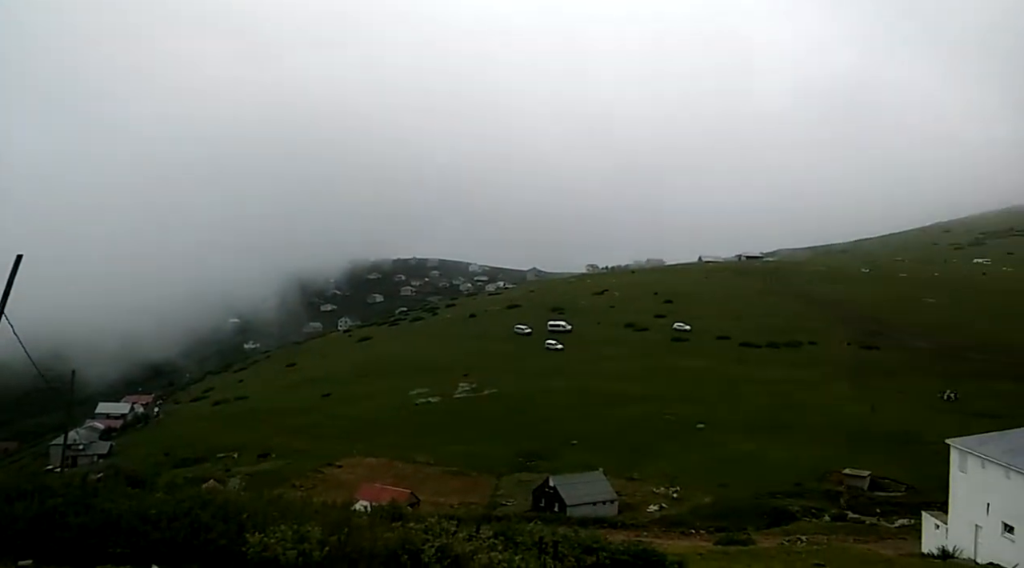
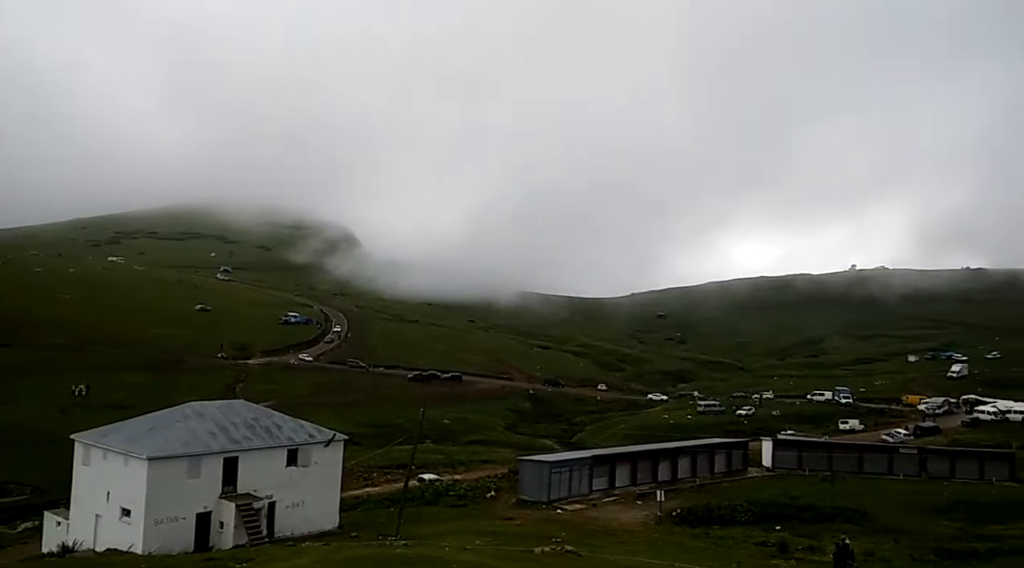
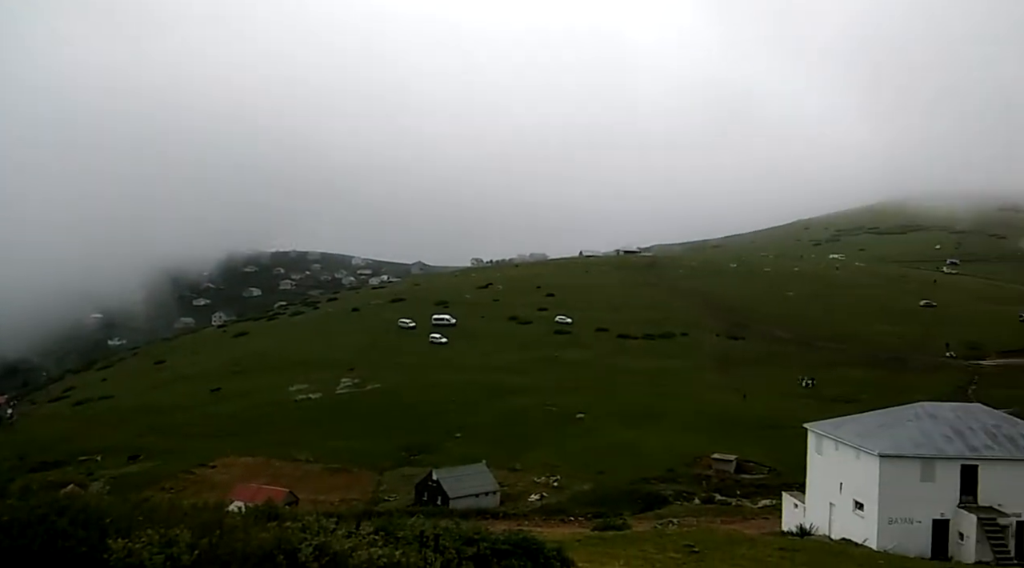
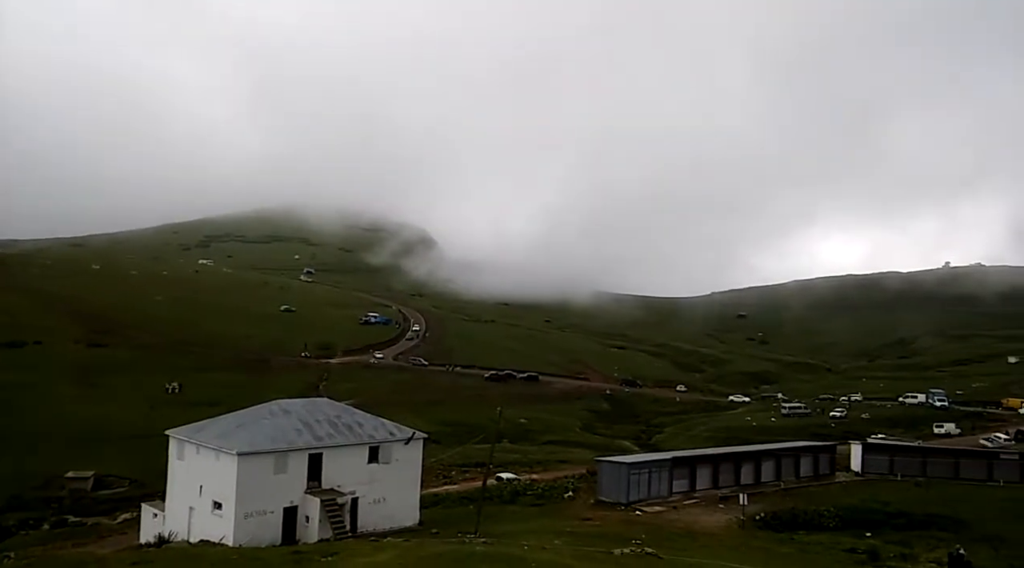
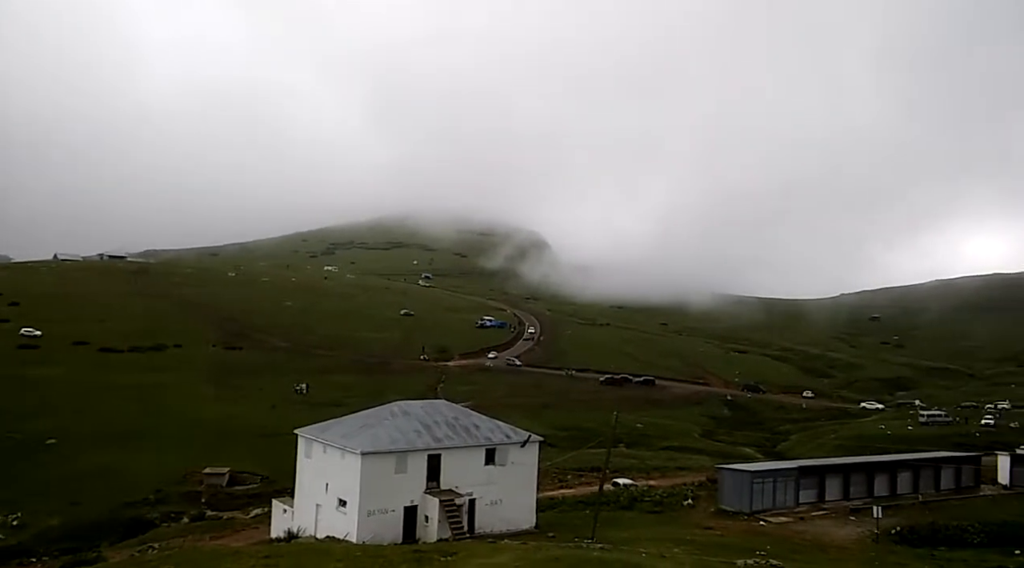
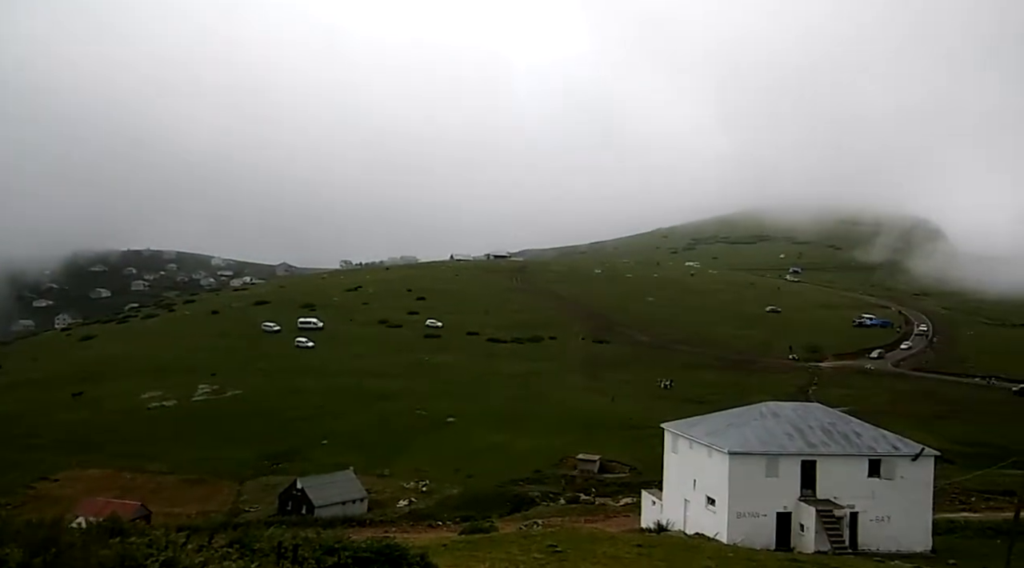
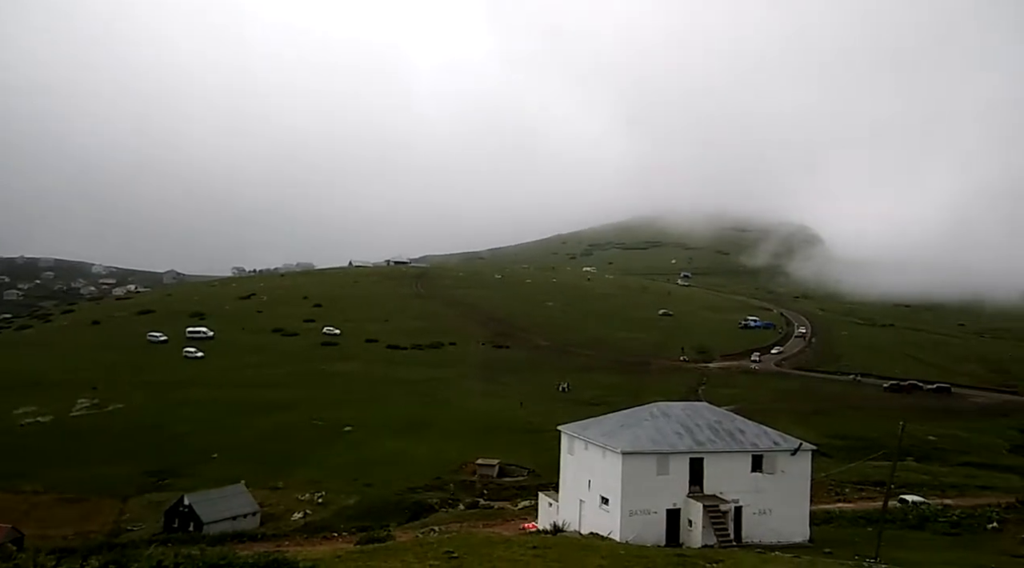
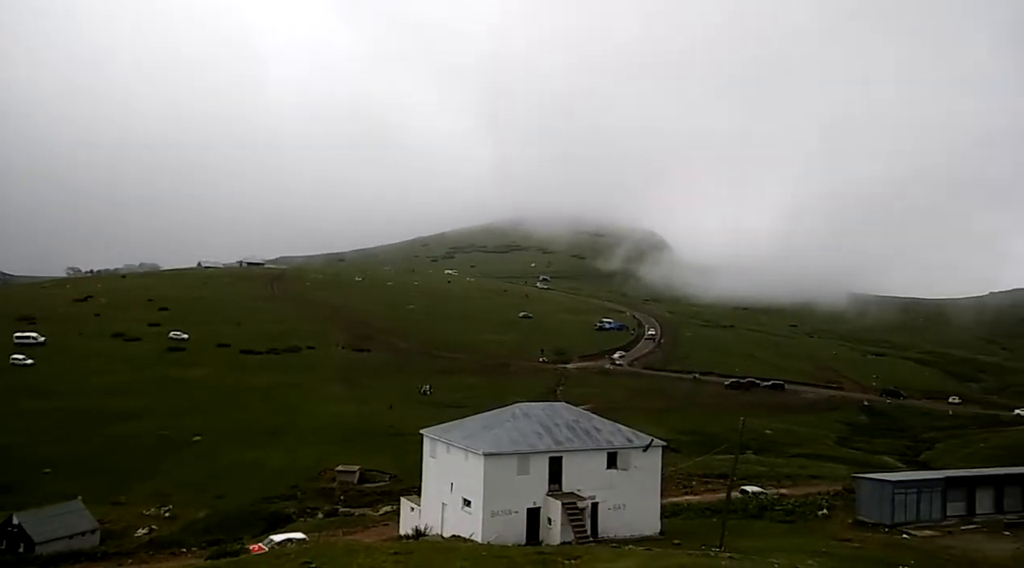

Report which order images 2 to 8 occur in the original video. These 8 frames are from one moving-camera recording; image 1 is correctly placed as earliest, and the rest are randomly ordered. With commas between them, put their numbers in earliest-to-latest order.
3, 6, 7, 8, 5, 4, 2
